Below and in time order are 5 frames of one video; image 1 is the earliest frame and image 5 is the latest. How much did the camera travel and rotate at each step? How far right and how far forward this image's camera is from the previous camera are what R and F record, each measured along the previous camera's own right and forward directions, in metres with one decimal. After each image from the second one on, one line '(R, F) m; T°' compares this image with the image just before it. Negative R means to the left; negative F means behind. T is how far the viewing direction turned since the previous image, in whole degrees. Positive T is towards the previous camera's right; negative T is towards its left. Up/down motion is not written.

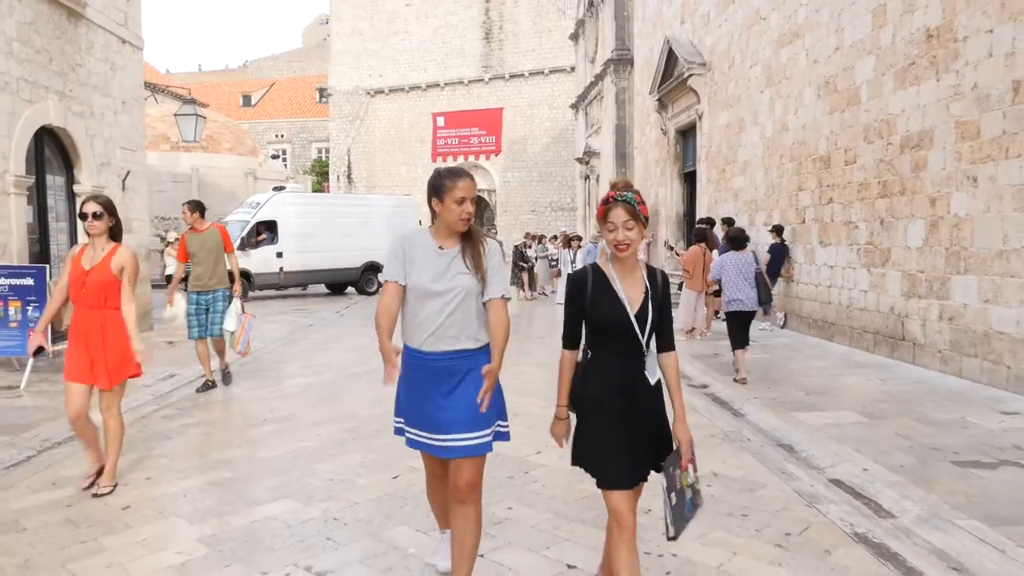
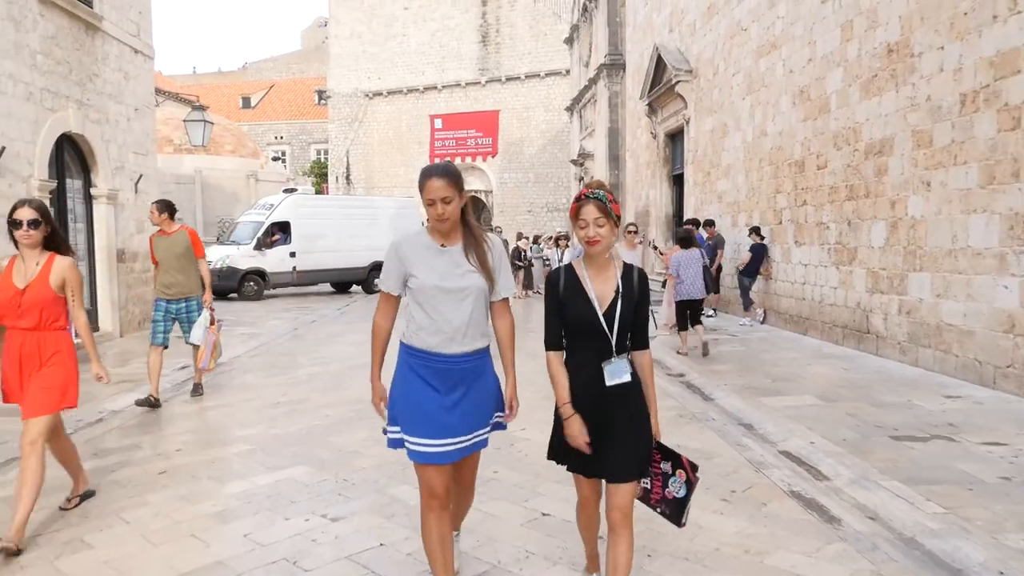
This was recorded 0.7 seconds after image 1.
(+0.1, -0.6) m; 0°
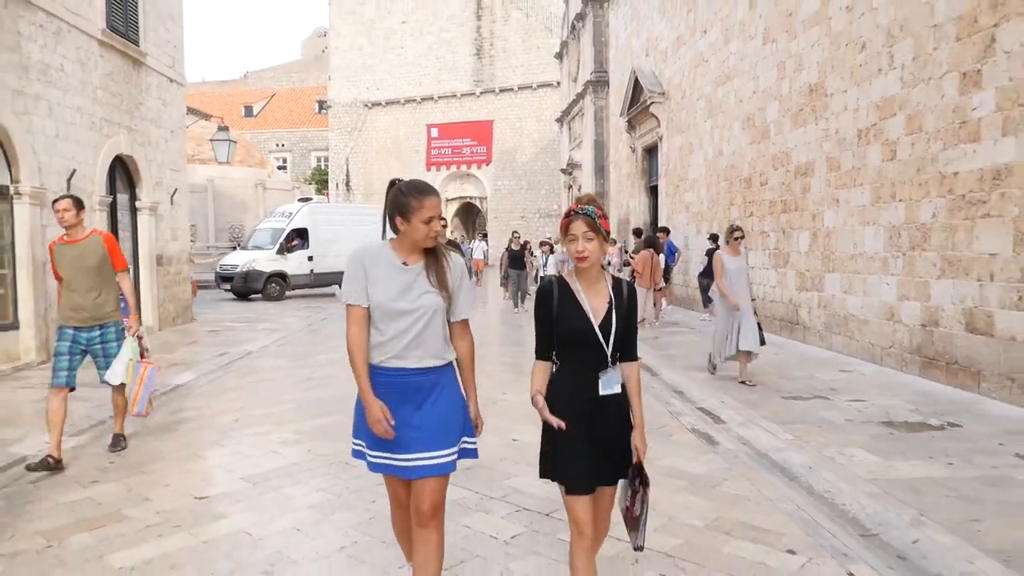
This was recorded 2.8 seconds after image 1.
(+0.1, -1.6) m; 0°
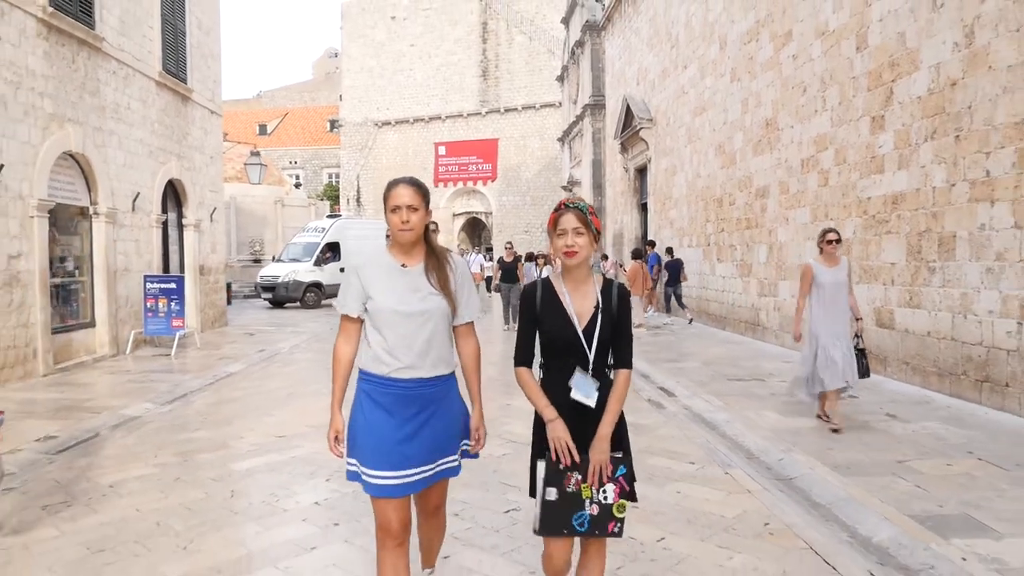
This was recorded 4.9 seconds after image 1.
(+0.1, -1.6) m; 0°
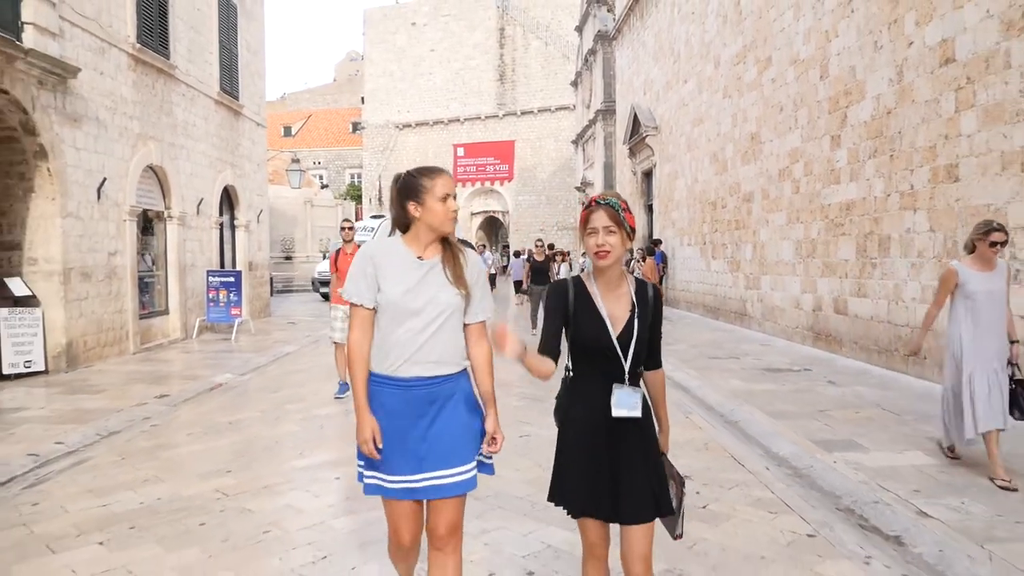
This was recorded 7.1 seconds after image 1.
(0.0, -1.6) m; -1°
